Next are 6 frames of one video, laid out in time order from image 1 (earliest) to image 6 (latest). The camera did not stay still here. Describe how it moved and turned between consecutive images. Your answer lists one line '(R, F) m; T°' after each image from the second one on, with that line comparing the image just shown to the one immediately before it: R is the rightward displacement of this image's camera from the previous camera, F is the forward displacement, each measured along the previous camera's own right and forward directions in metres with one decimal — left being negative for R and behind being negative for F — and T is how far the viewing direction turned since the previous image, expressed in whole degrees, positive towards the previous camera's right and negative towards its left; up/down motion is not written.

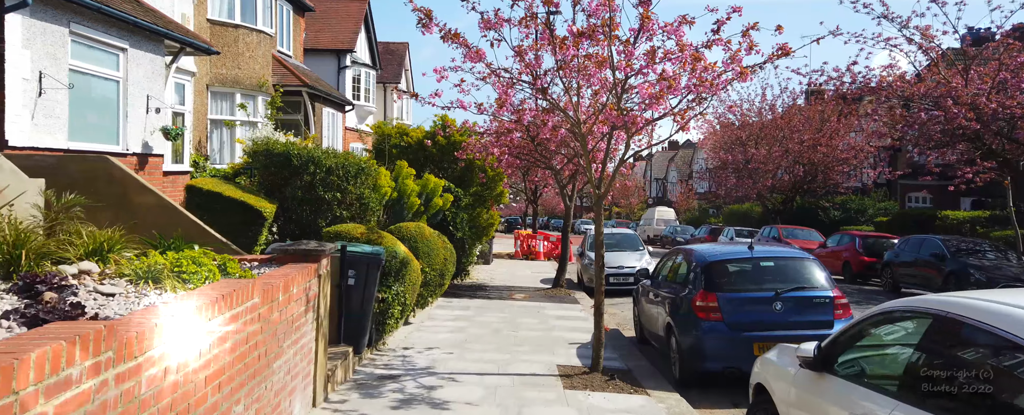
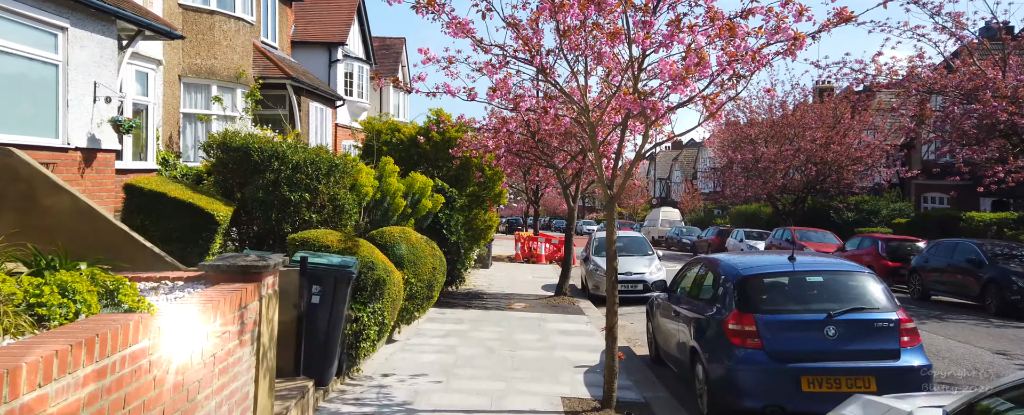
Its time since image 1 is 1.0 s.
(+0.1, +1.2) m; 0°
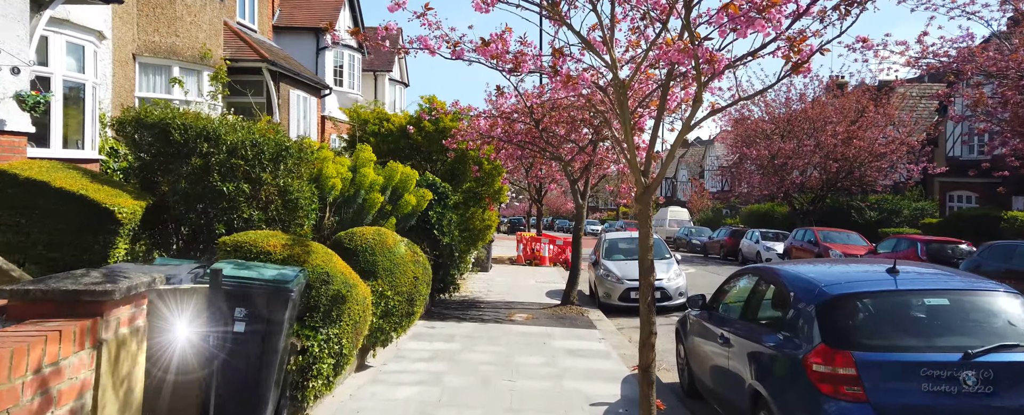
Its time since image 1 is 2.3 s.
(0.0, +1.6) m; 0°
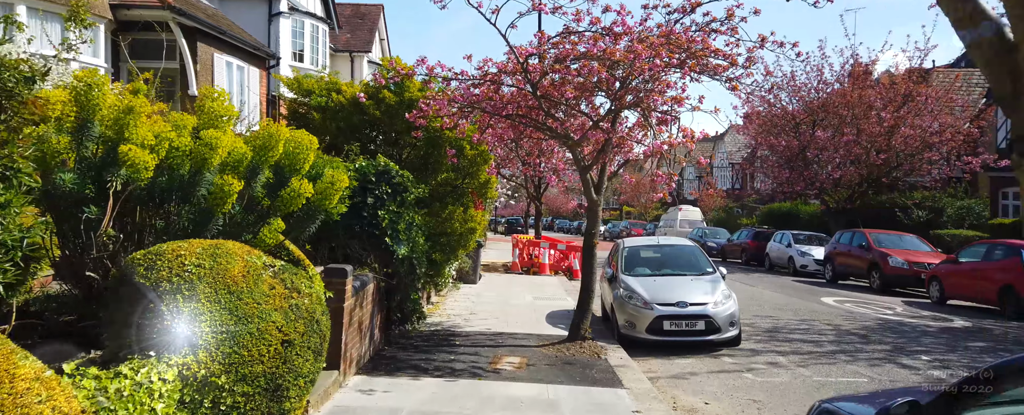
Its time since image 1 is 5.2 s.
(+0.2, +3.6) m; 0°
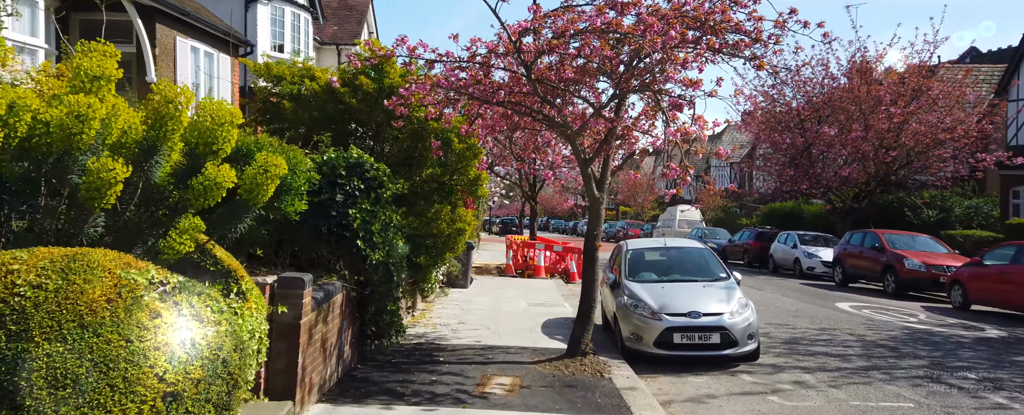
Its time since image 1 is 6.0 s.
(0.0, +1.1) m; 0°
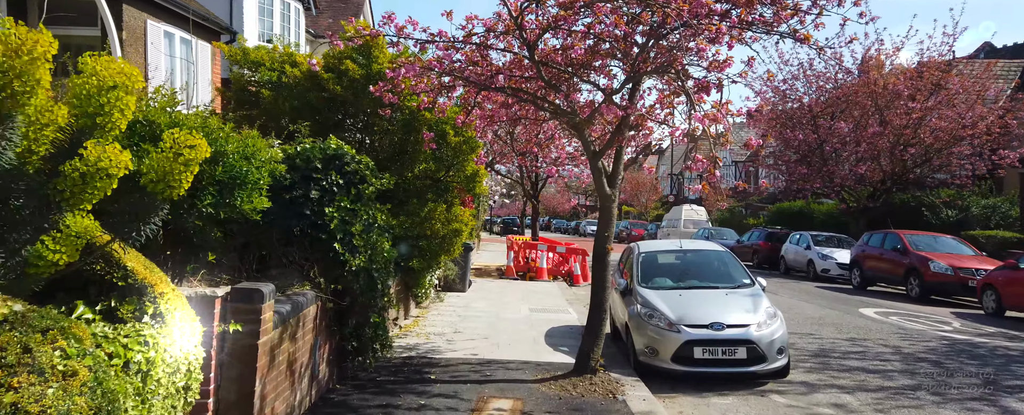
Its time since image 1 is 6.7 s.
(0.0, +0.9) m; 0°
